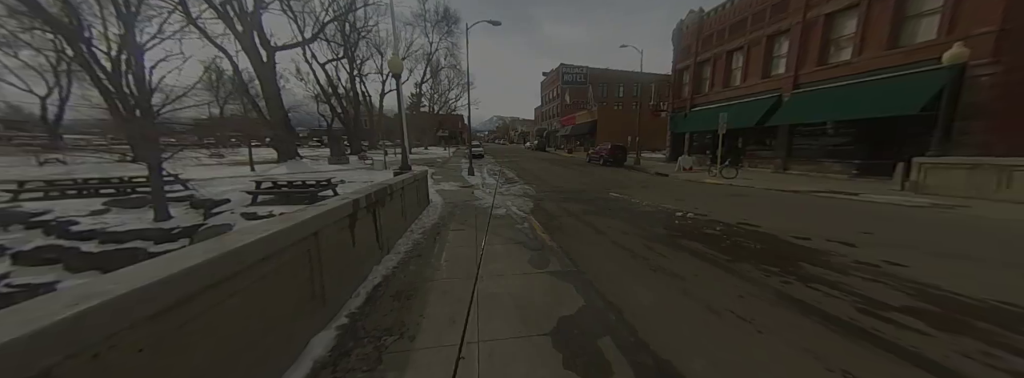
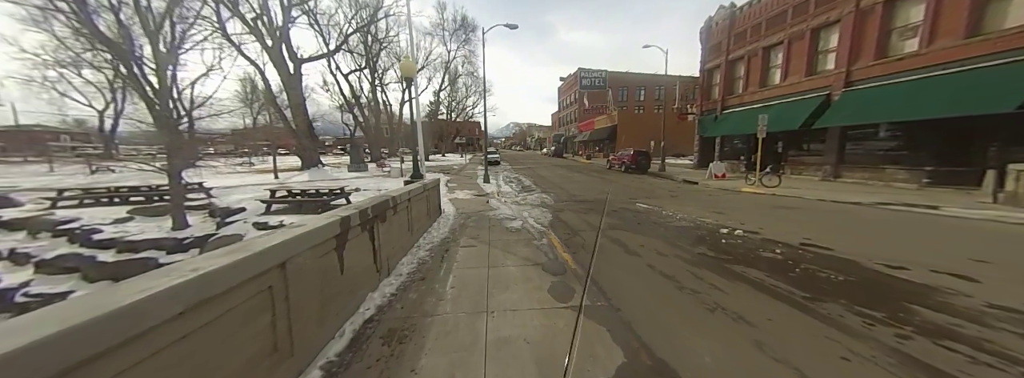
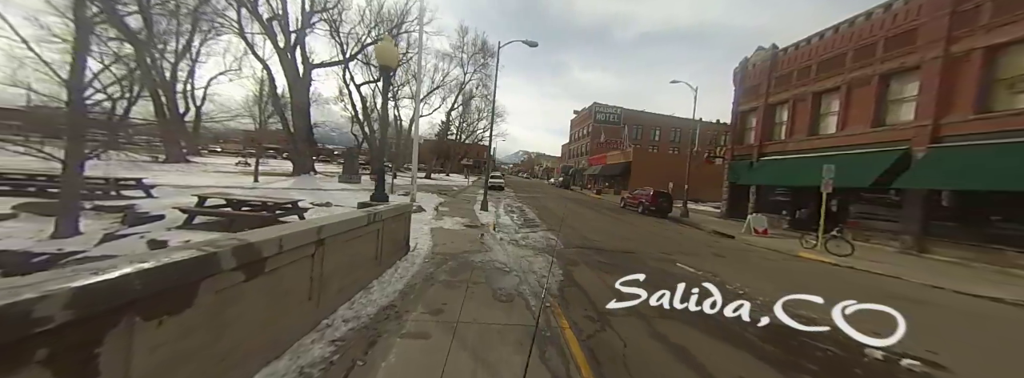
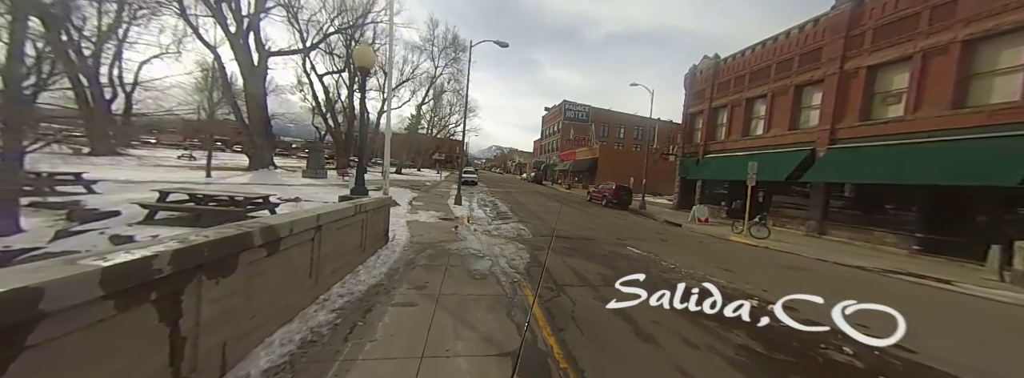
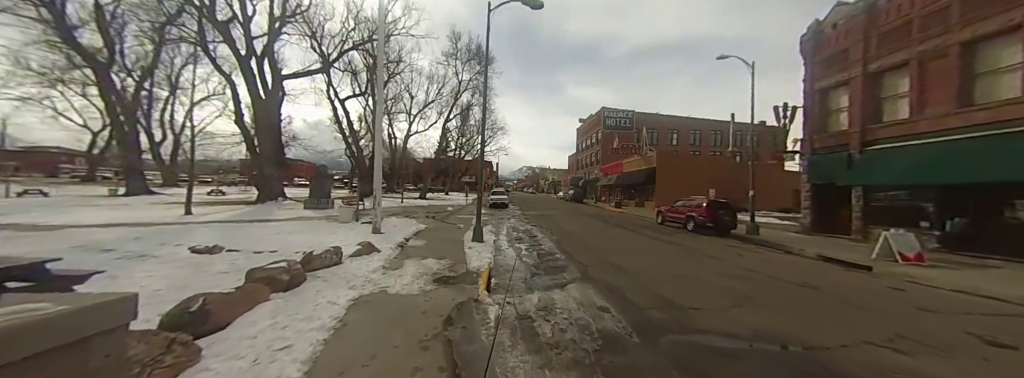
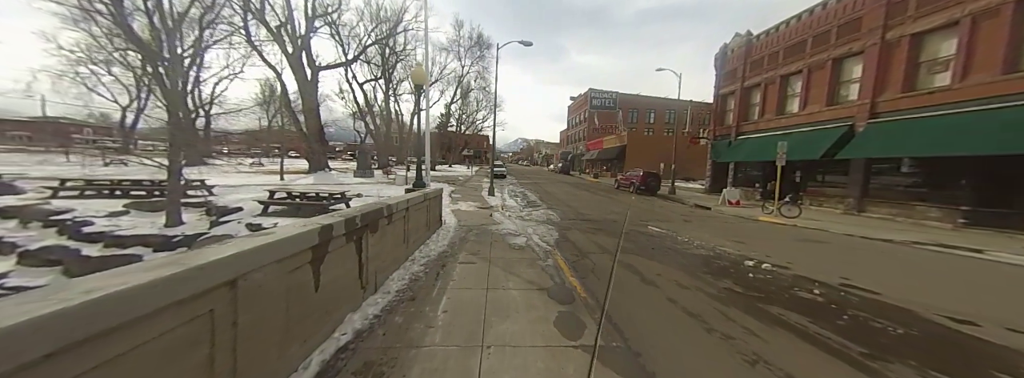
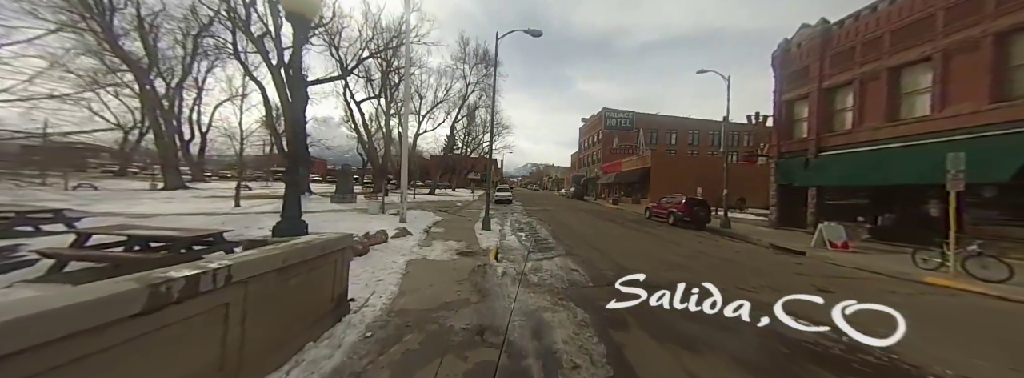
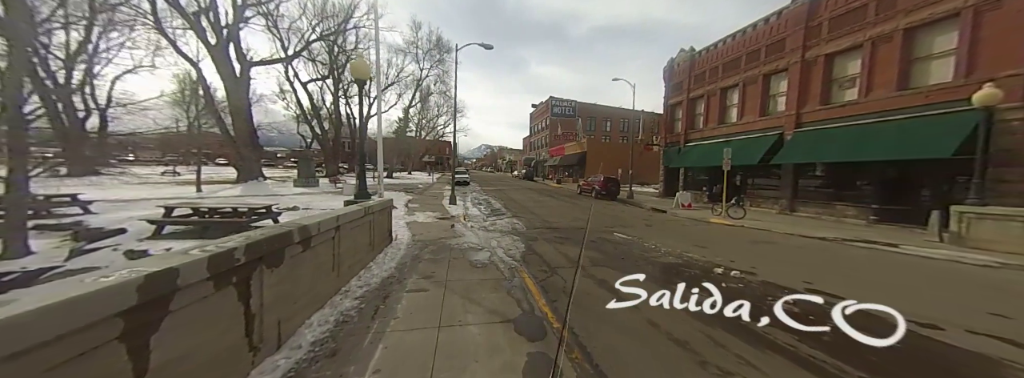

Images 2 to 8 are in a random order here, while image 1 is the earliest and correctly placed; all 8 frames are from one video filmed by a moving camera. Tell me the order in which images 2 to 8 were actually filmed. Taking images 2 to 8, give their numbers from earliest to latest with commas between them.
2, 6, 8, 4, 3, 7, 5
